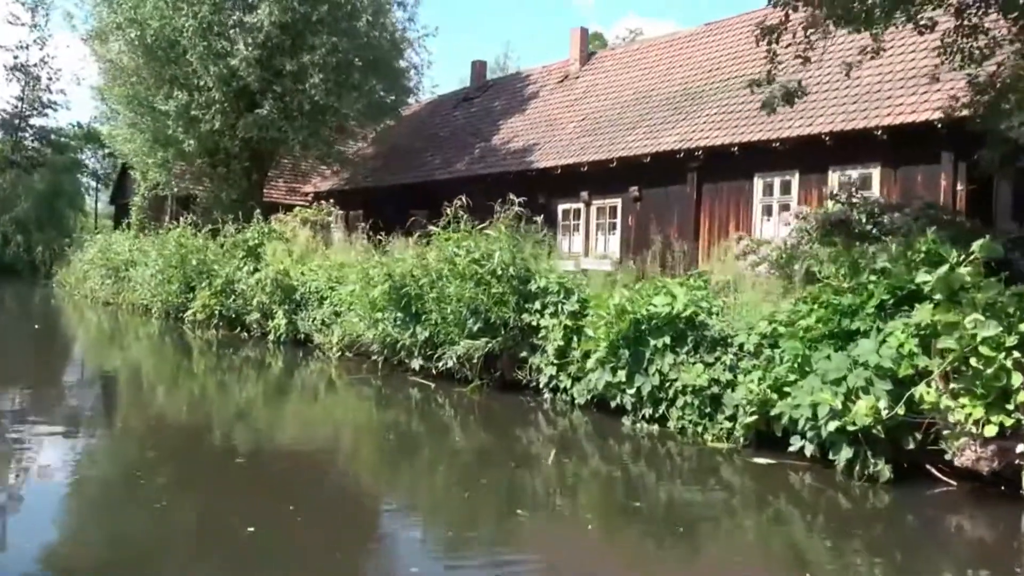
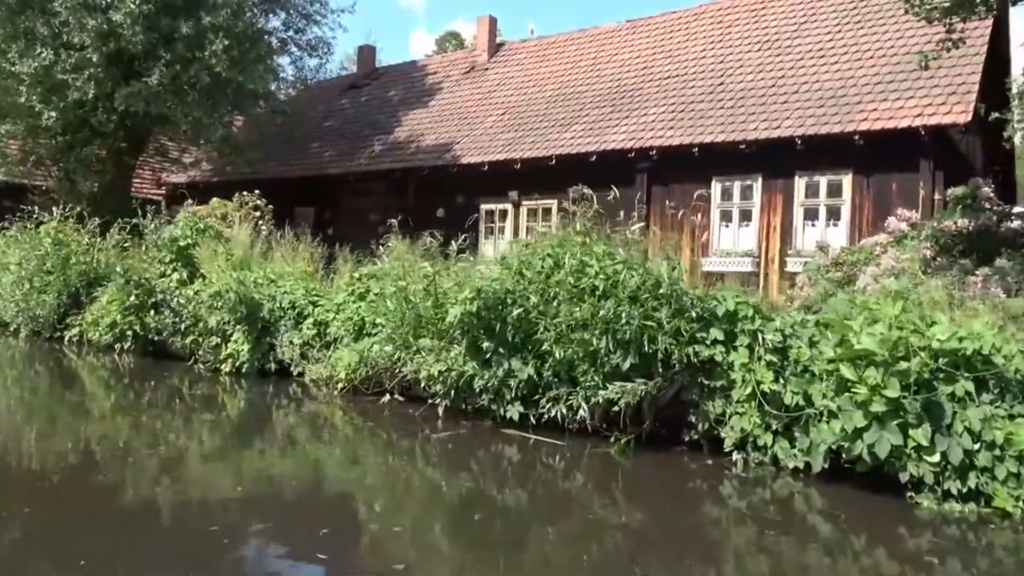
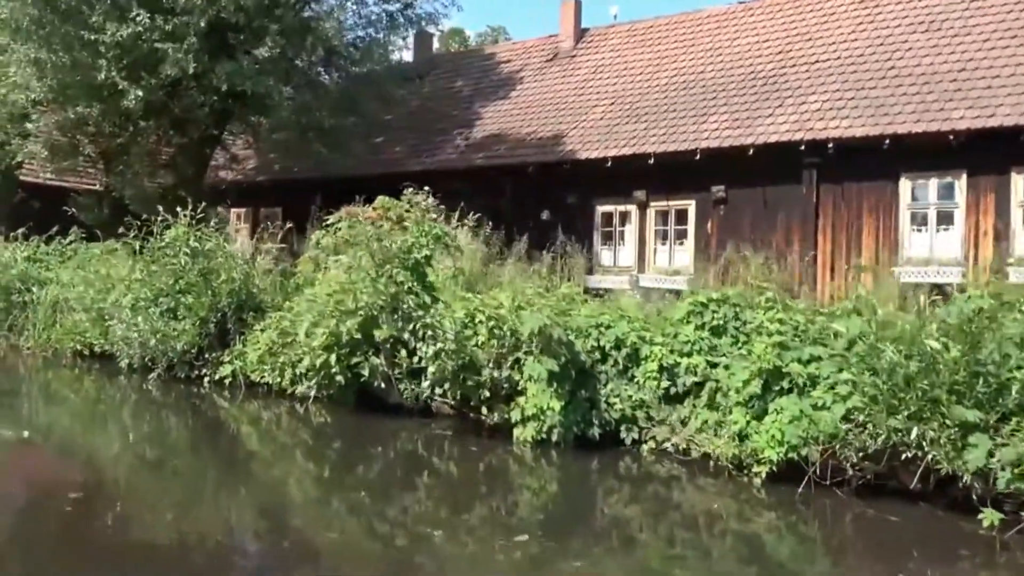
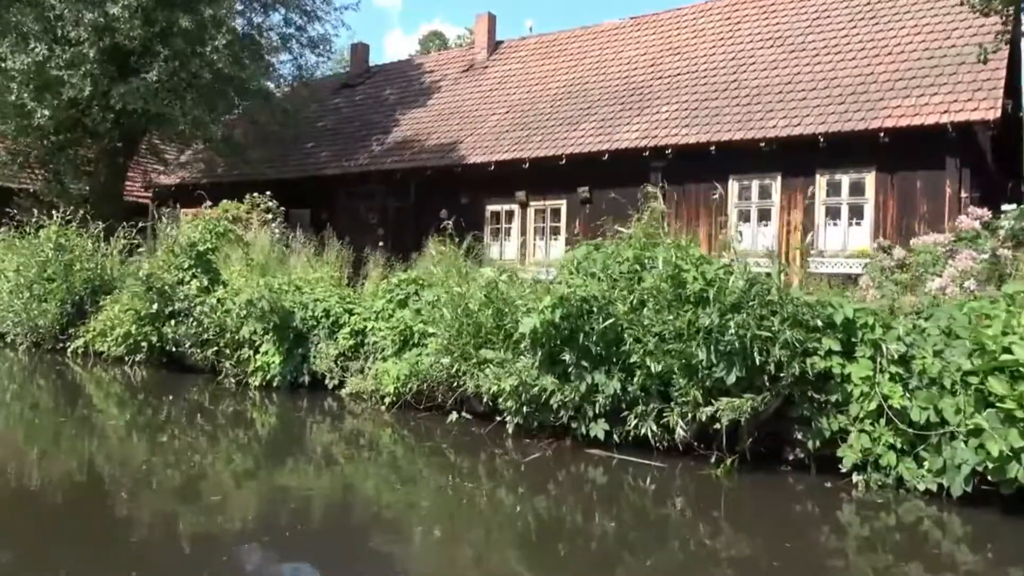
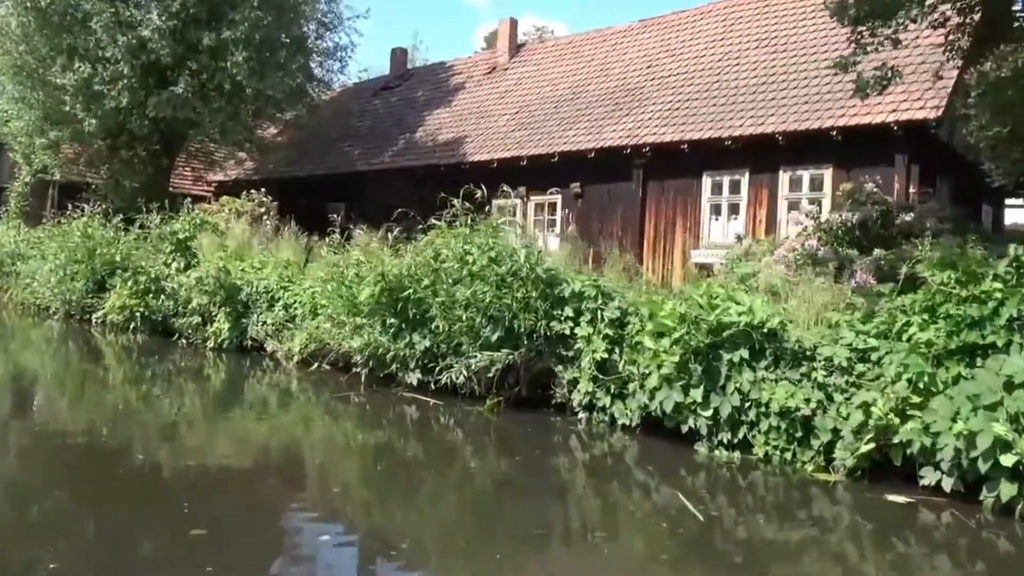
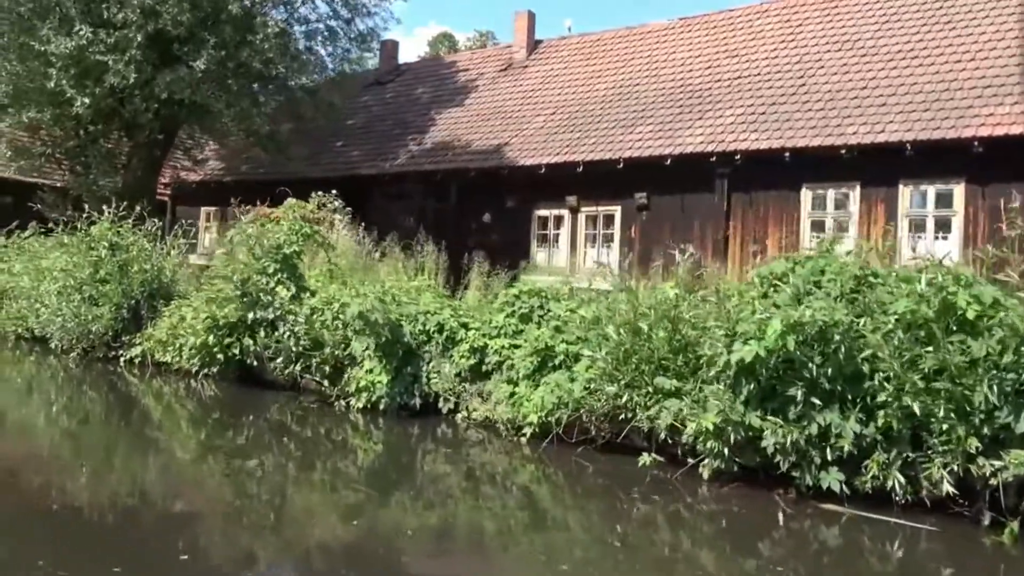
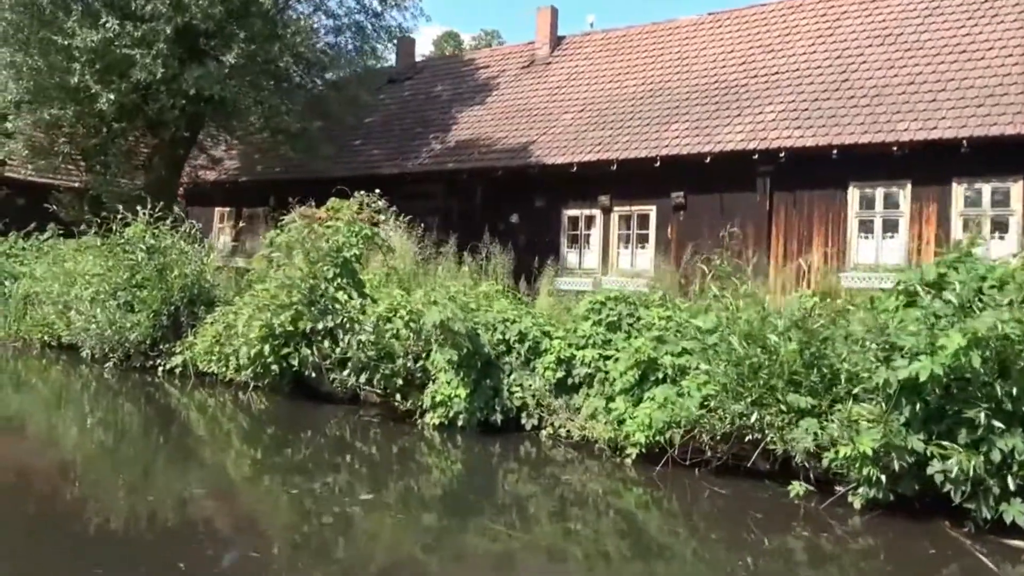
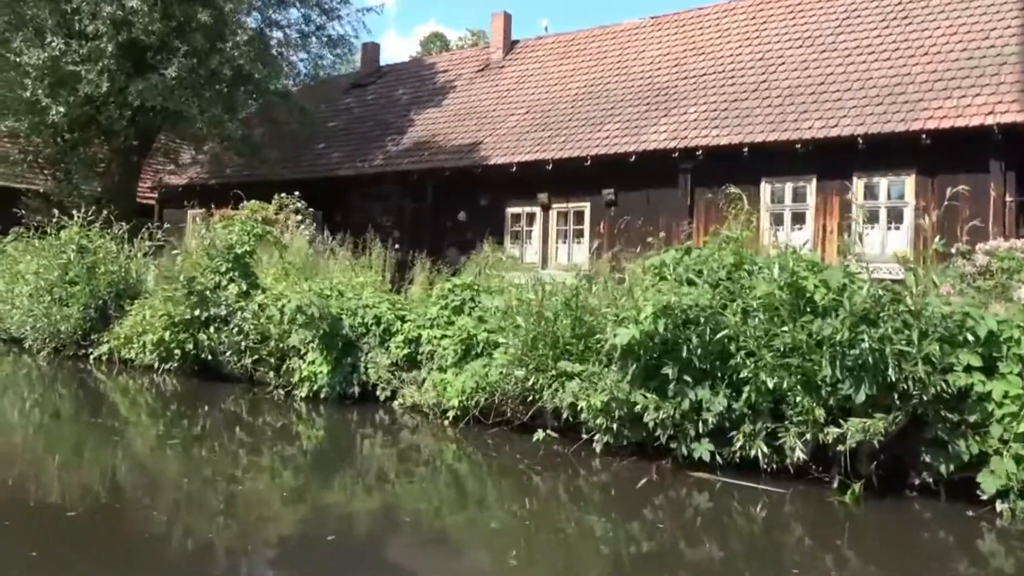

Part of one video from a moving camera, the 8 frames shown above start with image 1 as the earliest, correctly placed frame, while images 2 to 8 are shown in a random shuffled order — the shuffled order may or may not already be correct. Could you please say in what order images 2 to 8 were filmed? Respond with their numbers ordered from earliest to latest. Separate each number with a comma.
5, 2, 4, 8, 6, 7, 3
